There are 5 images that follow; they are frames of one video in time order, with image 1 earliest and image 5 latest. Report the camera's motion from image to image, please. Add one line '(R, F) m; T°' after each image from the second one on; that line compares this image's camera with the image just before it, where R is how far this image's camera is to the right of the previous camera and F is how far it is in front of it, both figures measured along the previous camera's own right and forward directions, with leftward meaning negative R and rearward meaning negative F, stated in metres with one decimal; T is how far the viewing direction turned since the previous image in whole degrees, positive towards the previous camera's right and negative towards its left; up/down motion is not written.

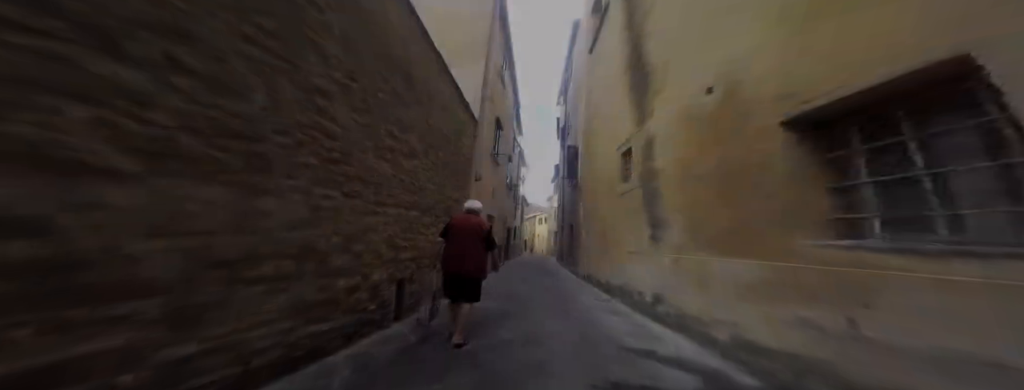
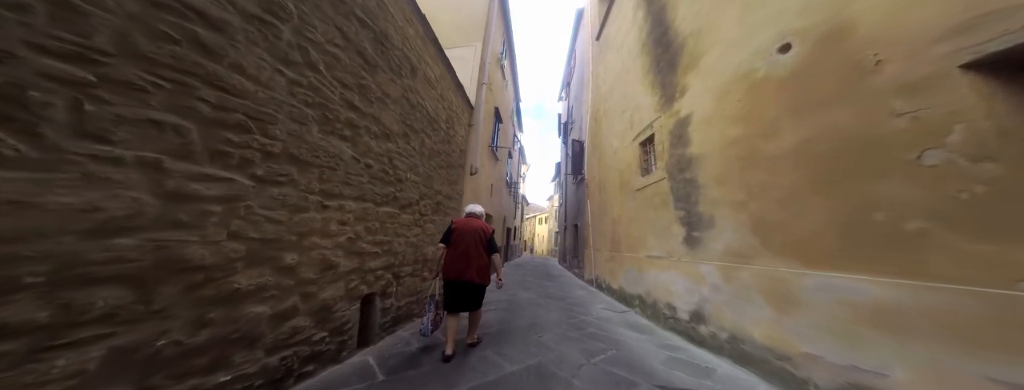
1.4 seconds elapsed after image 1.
(0.0, +0.7) m; -1°
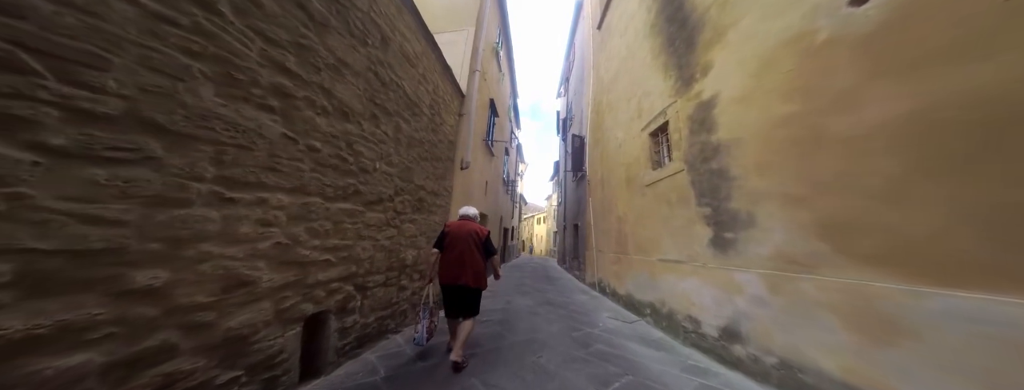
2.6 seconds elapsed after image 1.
(+0.1, +0.6) m; 0°
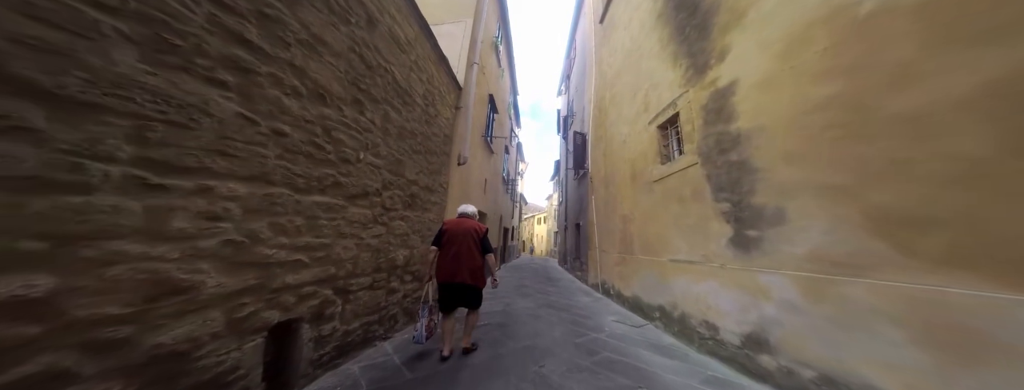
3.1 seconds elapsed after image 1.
(0.0, +0.3) m; 0°
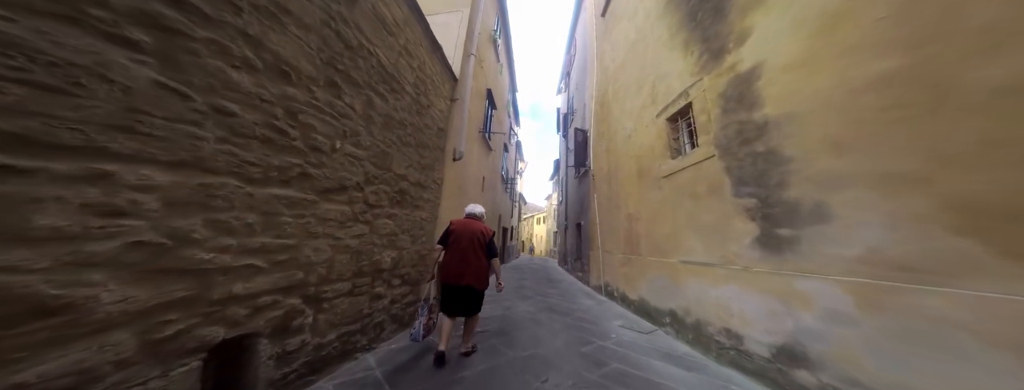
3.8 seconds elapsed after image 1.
(0.0, +0.3) m; 0°
